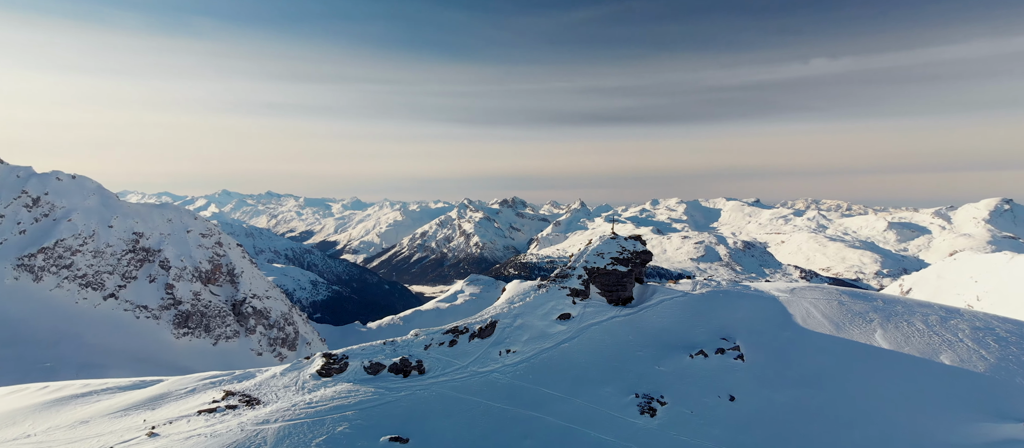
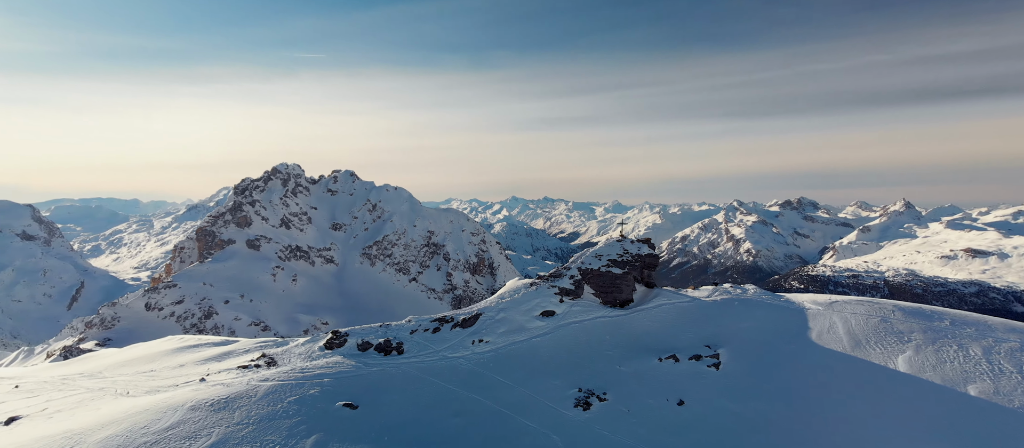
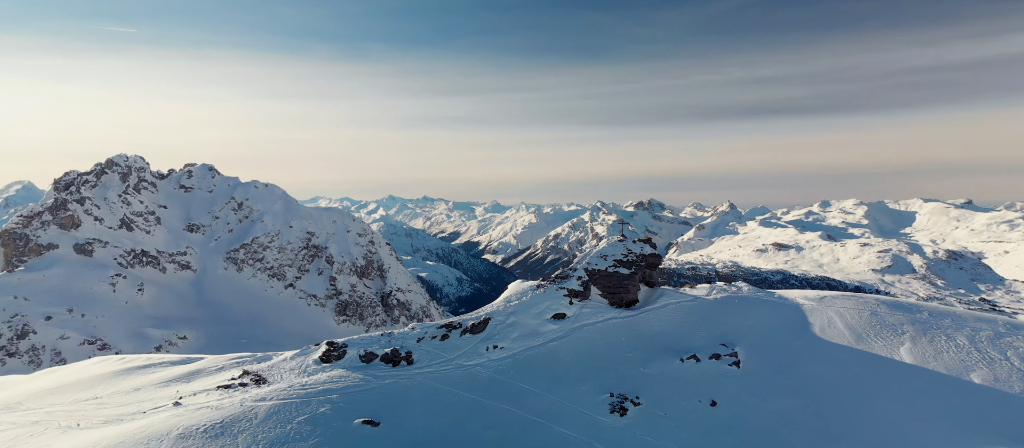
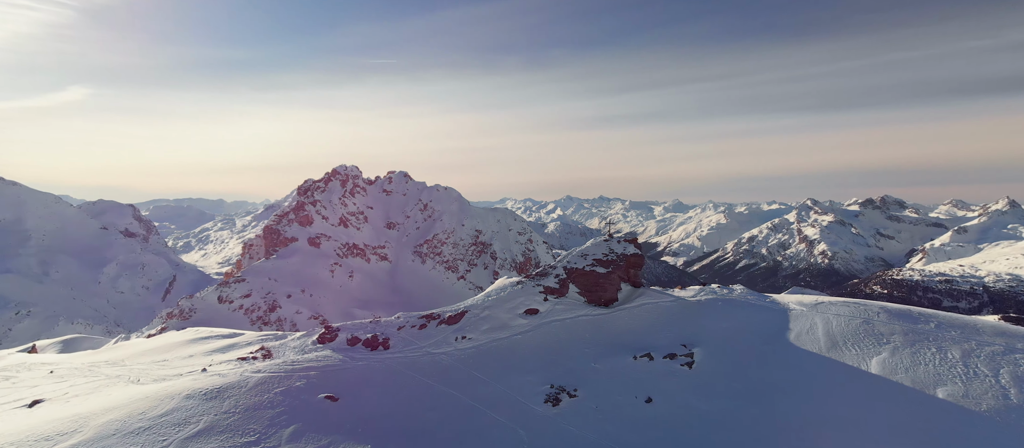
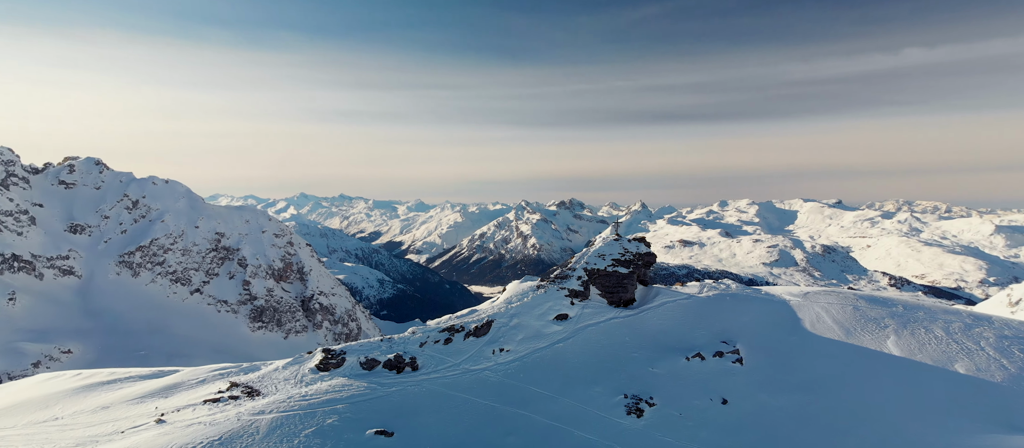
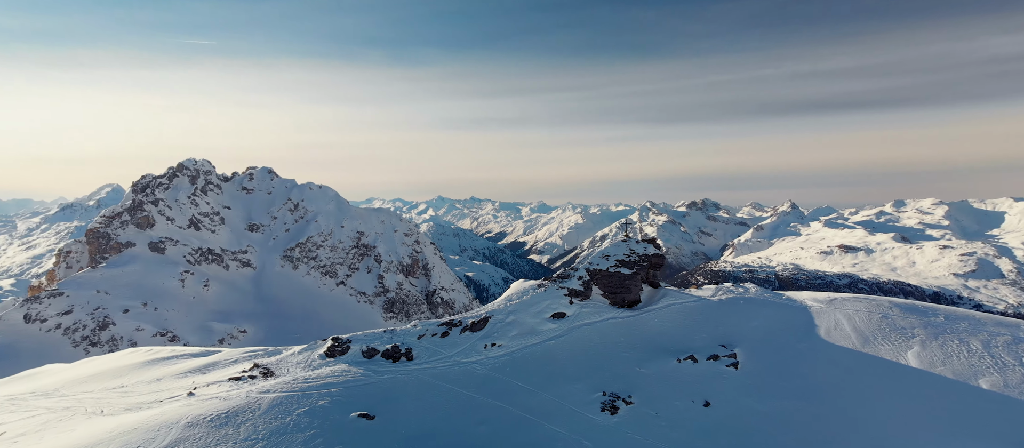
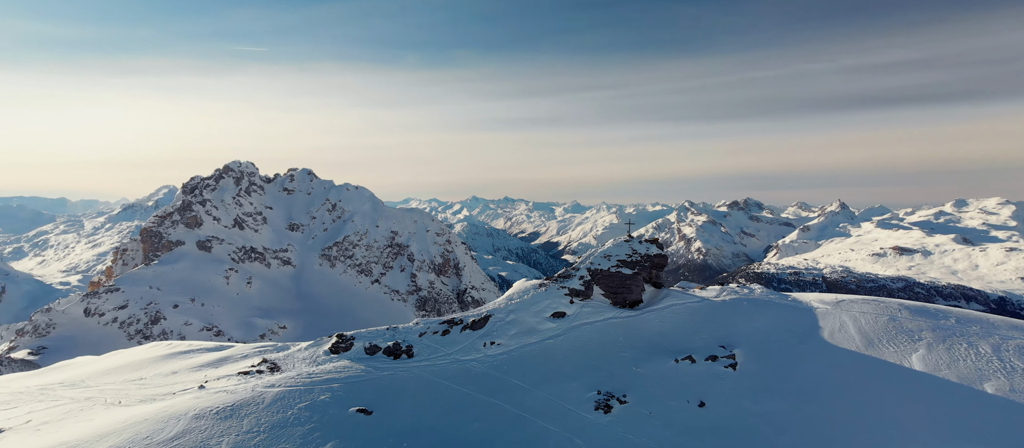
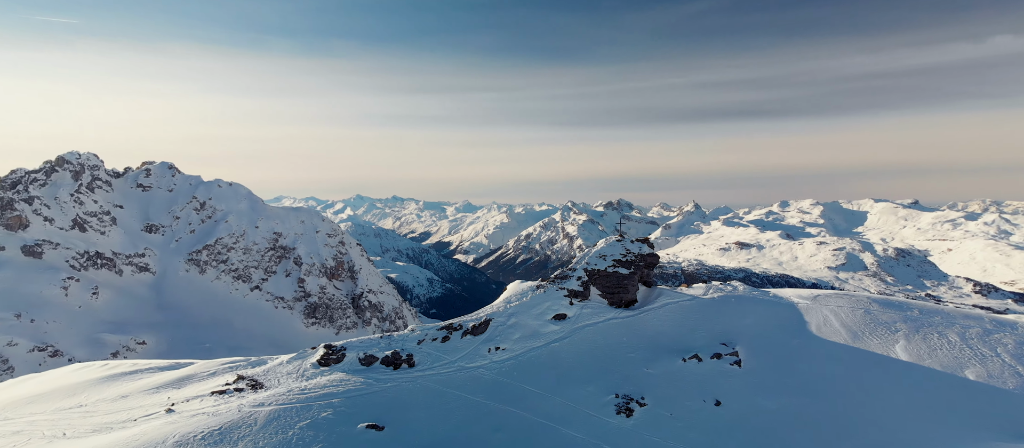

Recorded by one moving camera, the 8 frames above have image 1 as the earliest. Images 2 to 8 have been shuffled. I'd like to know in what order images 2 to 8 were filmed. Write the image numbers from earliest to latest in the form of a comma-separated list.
5, 8, 3, 6, 7, 2, 4
